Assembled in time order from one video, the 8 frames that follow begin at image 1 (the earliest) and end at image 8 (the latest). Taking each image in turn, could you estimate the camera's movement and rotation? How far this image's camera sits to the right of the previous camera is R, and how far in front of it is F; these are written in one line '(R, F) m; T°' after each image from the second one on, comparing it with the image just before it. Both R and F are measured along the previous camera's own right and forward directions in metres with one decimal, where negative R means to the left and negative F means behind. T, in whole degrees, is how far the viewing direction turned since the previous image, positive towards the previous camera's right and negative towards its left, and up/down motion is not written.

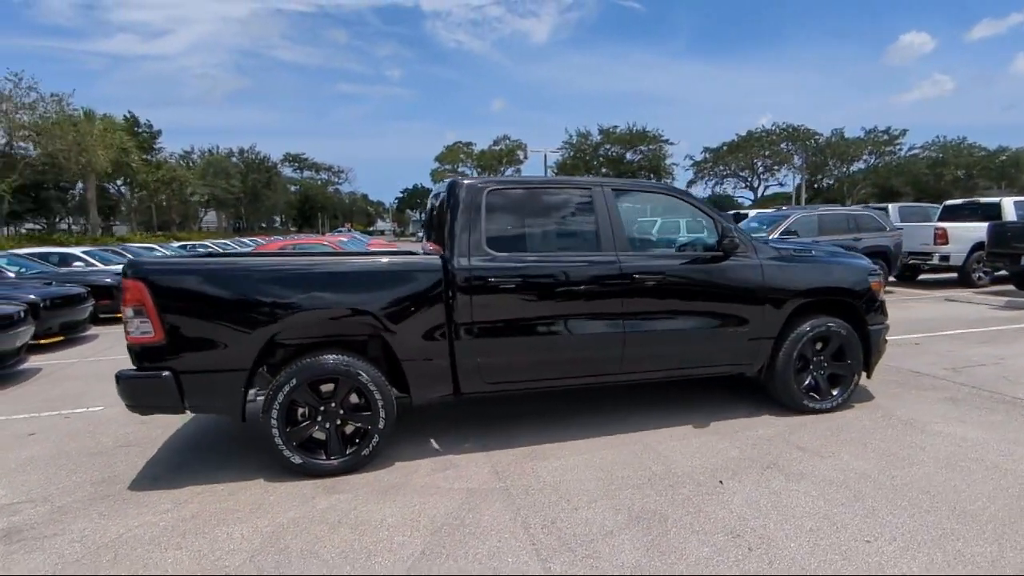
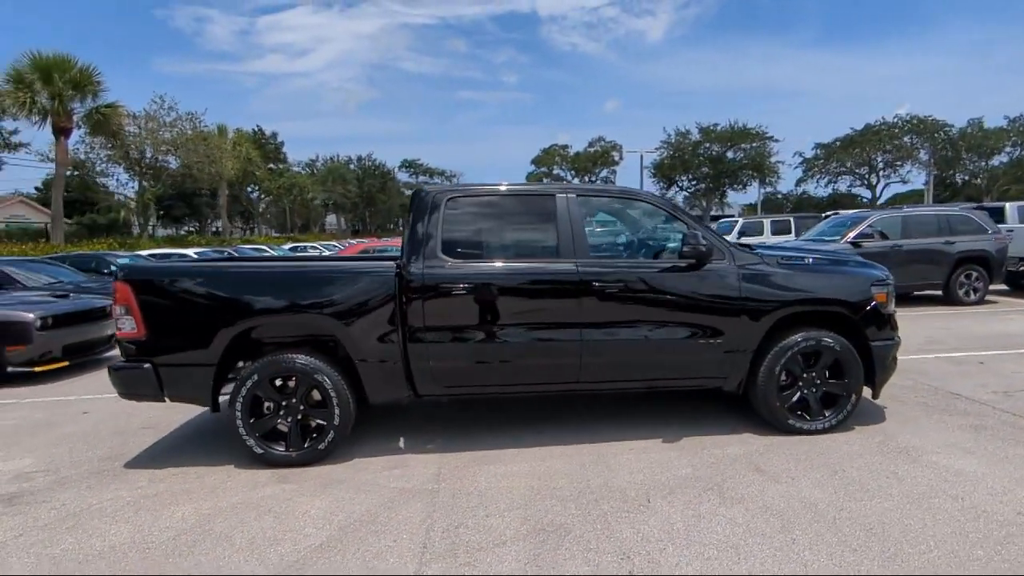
(+1.2, +0.1) m; -11°
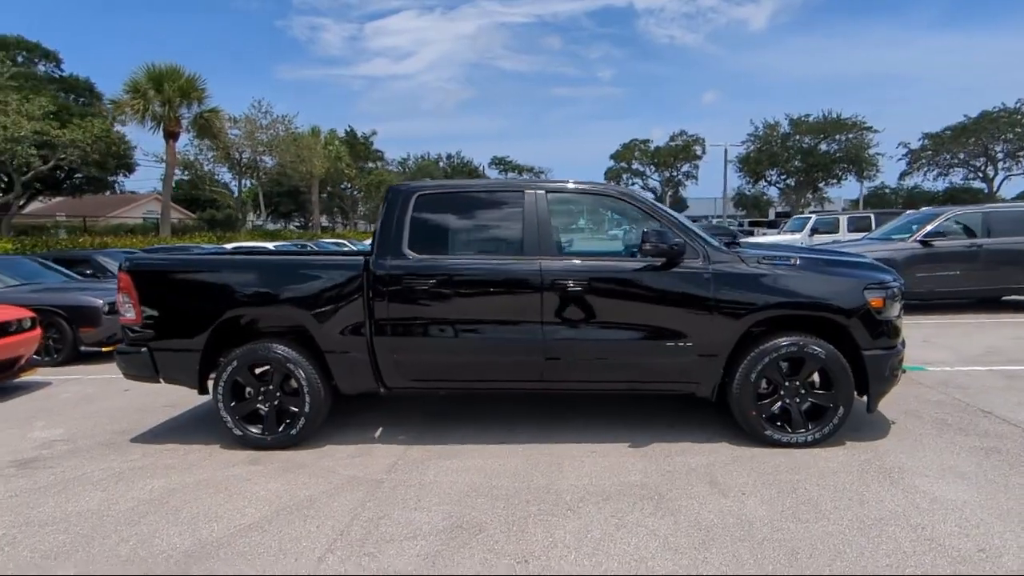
(+1.0, +0.1) m; -9°
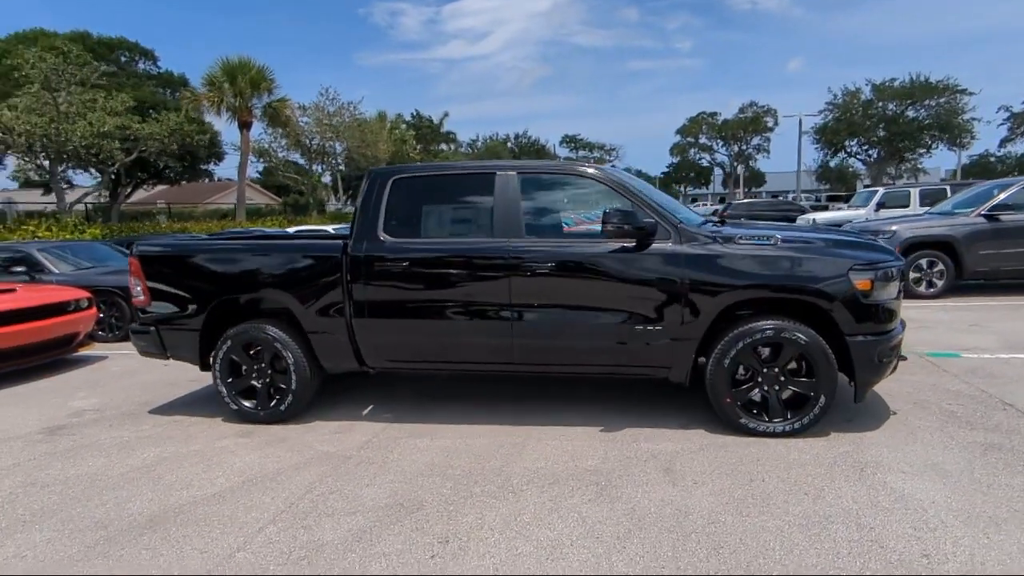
(+0.8, +0.1) m; -7°
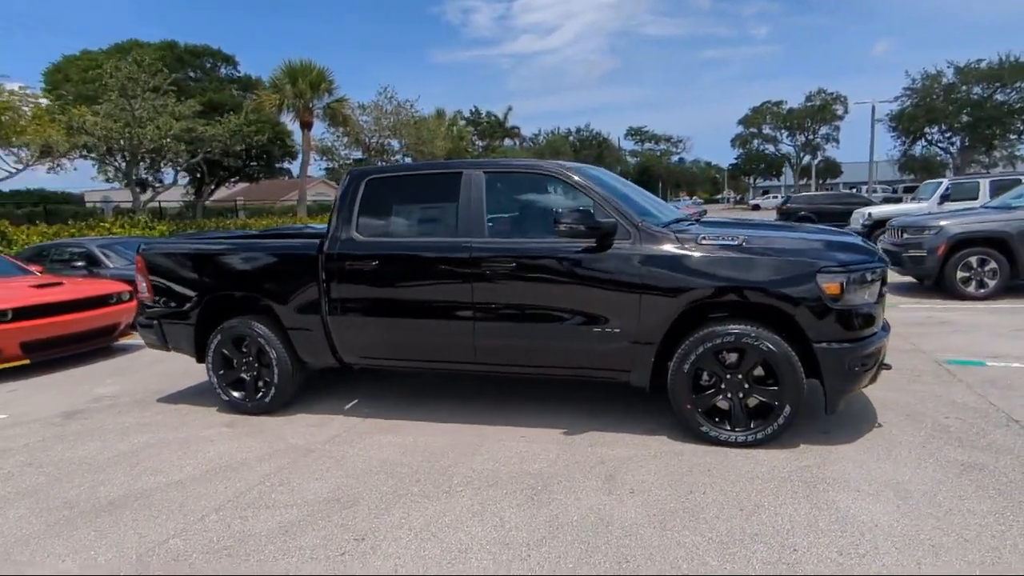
(+0.8, +0.1) m; -6°
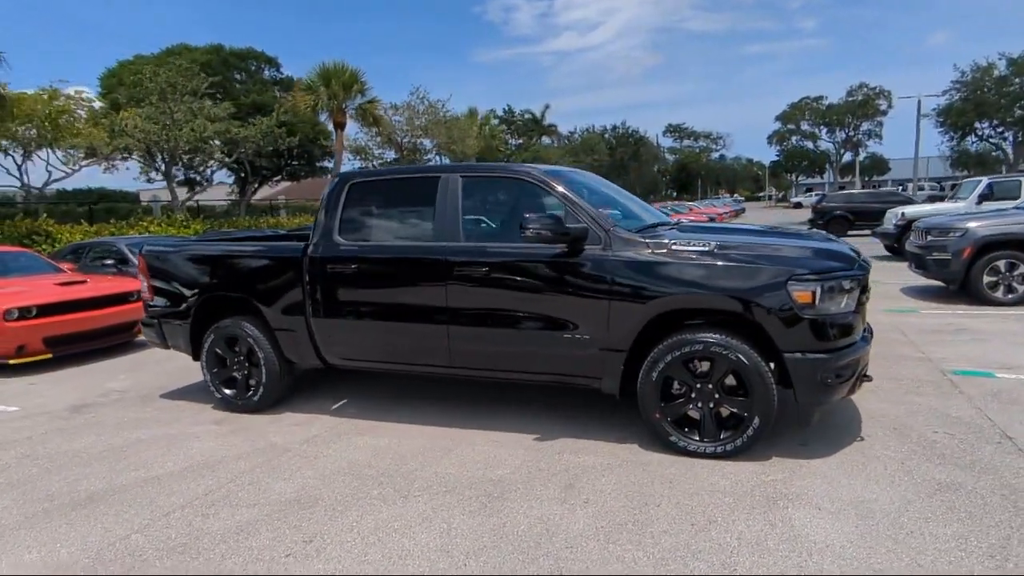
(+0.5, 0.0) m; -4°
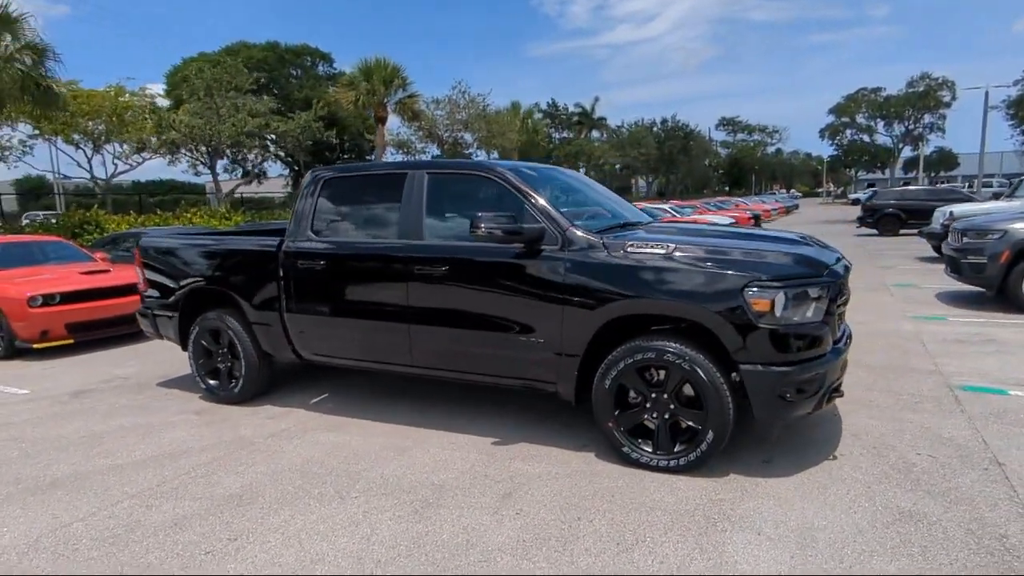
(+0.6, +0.2) m; -5°
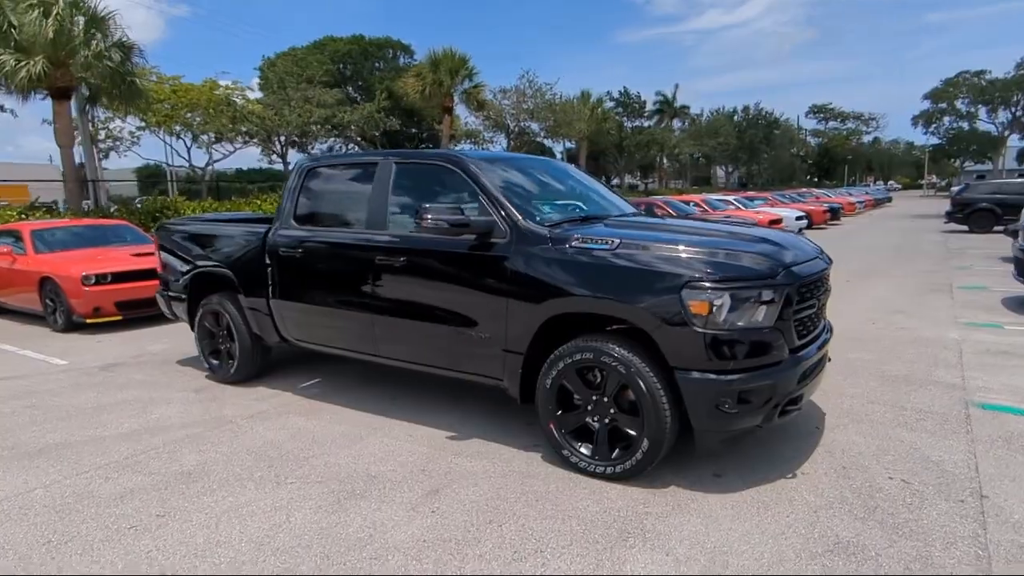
(+0.8, +0.2) m; -7°
